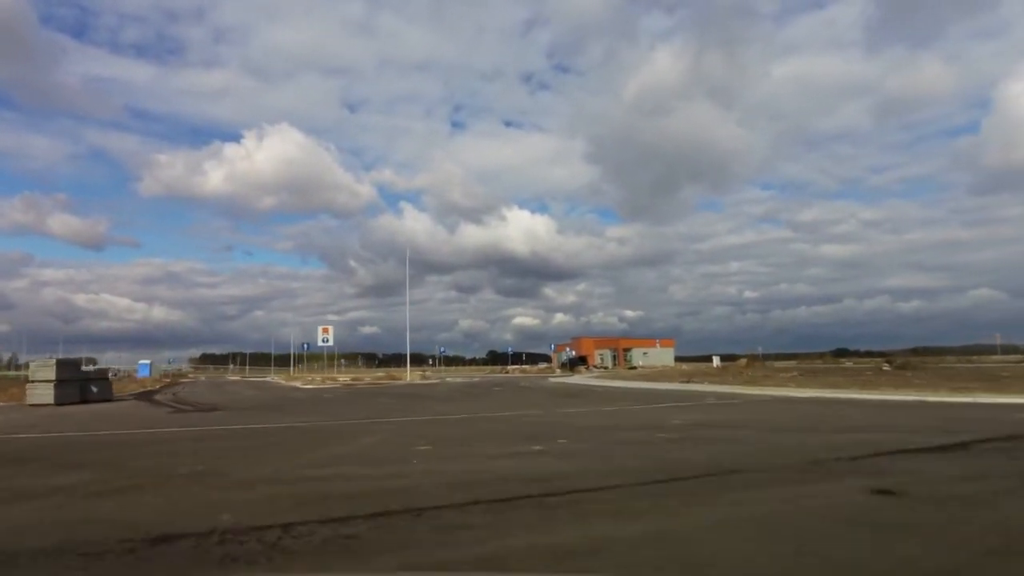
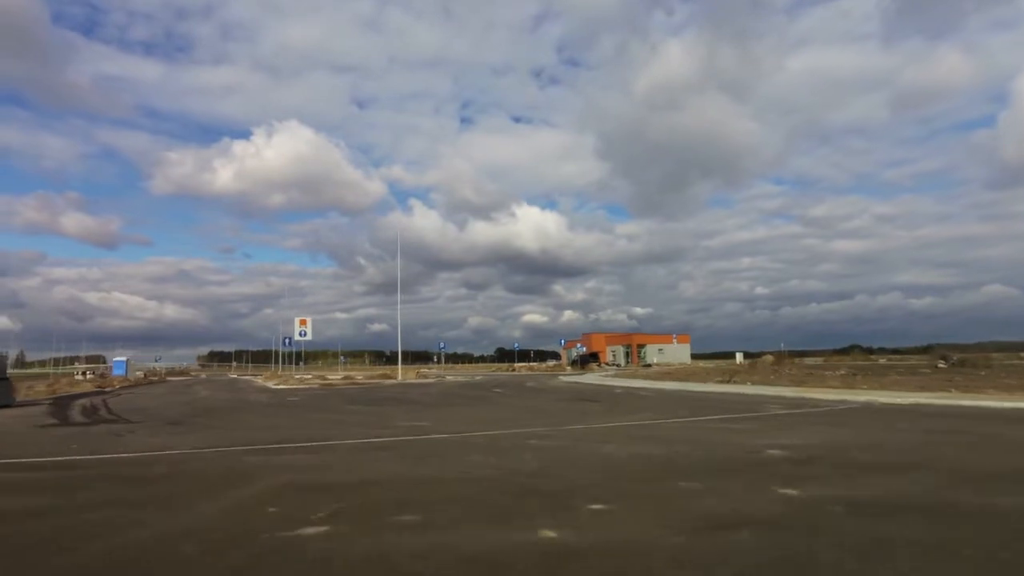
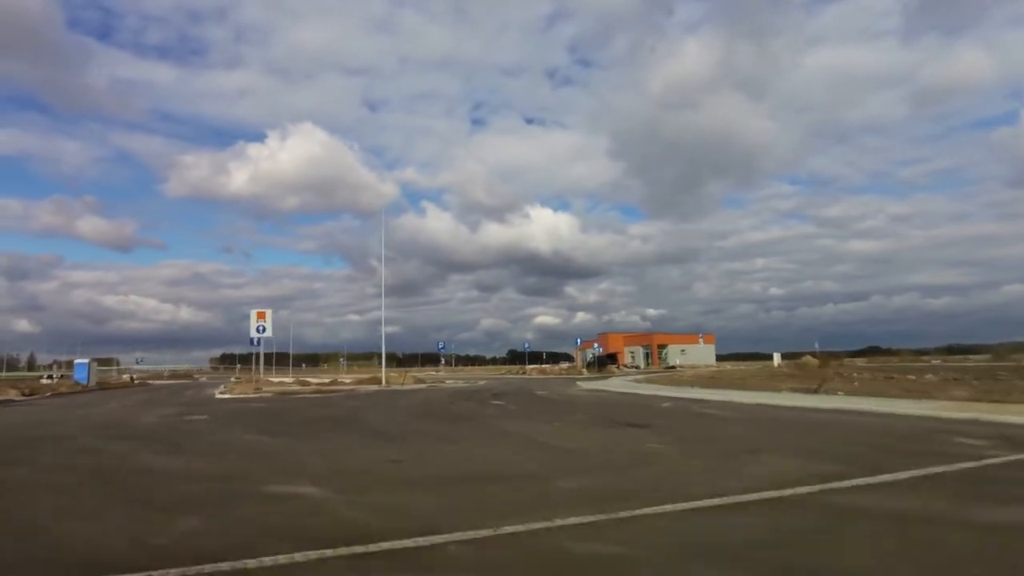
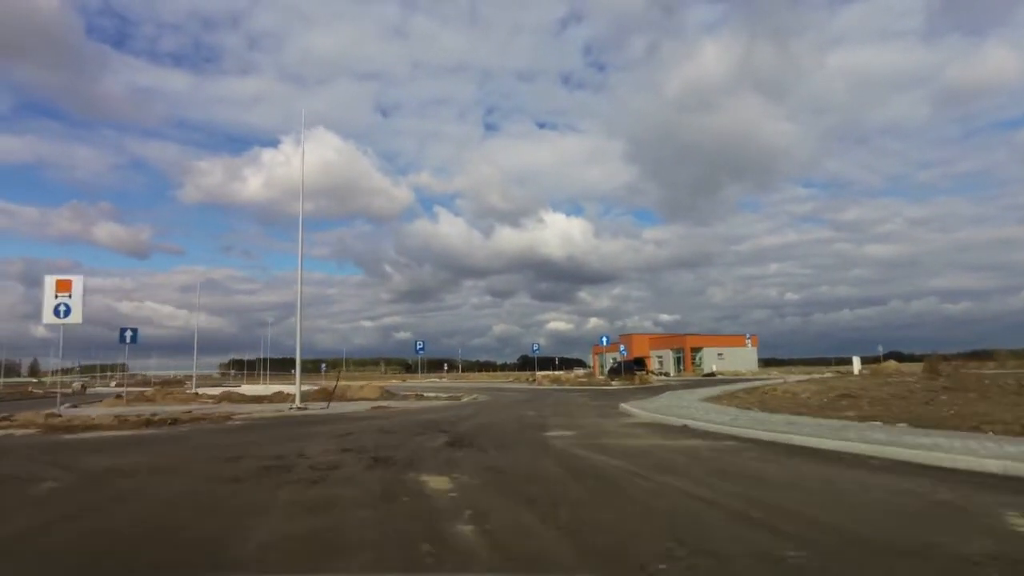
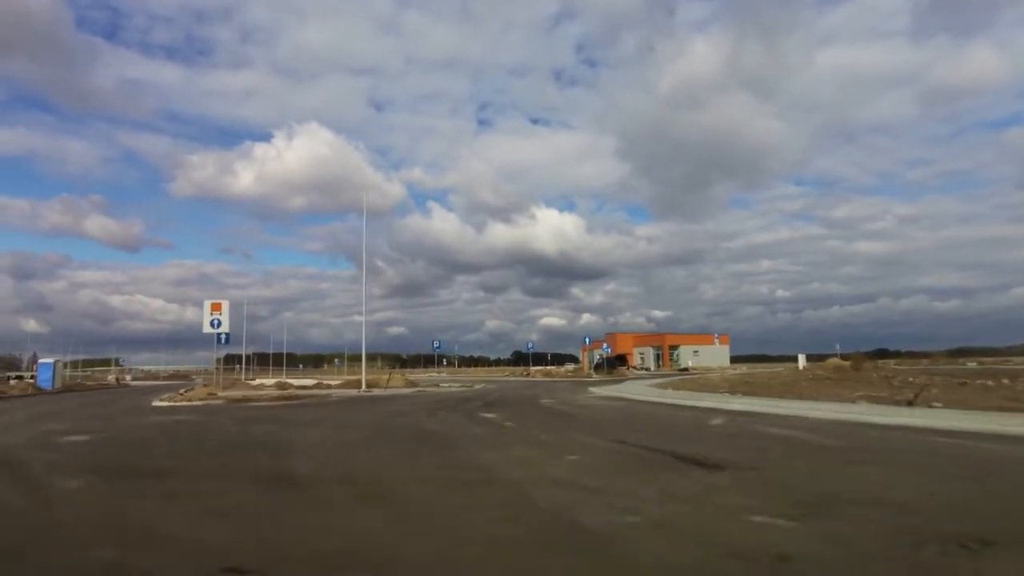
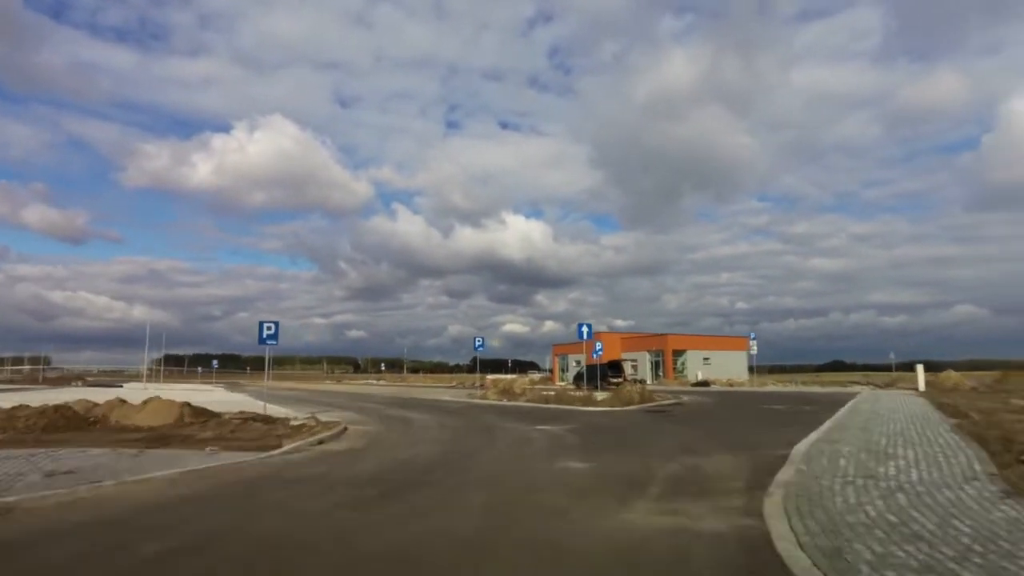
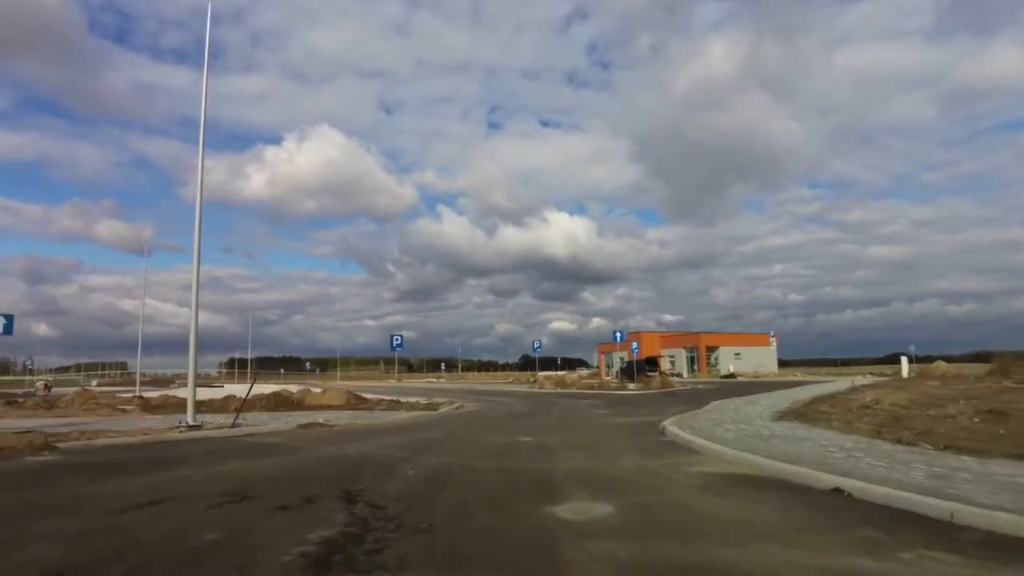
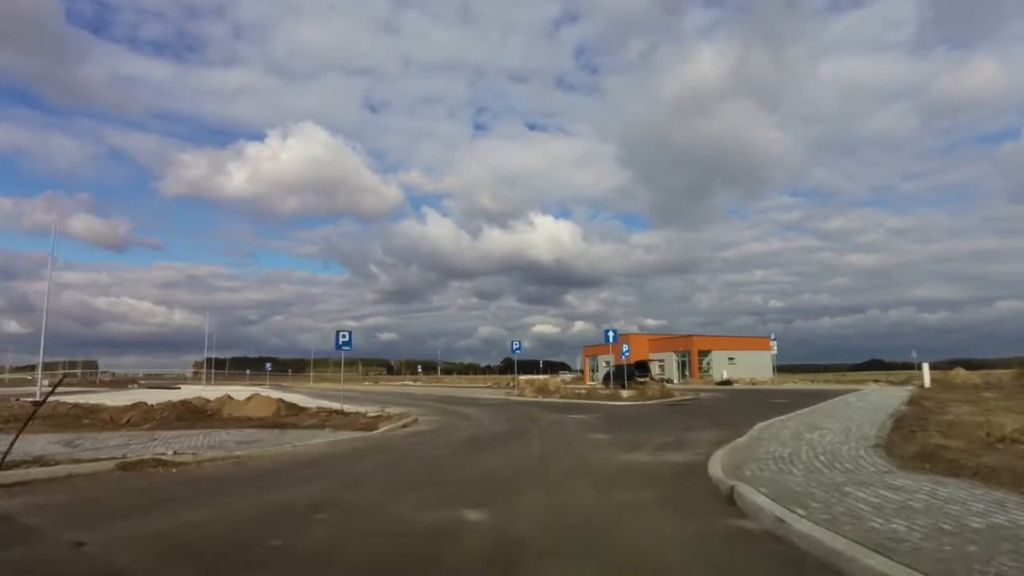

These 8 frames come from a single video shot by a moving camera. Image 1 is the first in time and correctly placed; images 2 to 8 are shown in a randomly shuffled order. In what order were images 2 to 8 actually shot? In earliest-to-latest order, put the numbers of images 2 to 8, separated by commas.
2, 3, 5, 4, 7, 8, 6
